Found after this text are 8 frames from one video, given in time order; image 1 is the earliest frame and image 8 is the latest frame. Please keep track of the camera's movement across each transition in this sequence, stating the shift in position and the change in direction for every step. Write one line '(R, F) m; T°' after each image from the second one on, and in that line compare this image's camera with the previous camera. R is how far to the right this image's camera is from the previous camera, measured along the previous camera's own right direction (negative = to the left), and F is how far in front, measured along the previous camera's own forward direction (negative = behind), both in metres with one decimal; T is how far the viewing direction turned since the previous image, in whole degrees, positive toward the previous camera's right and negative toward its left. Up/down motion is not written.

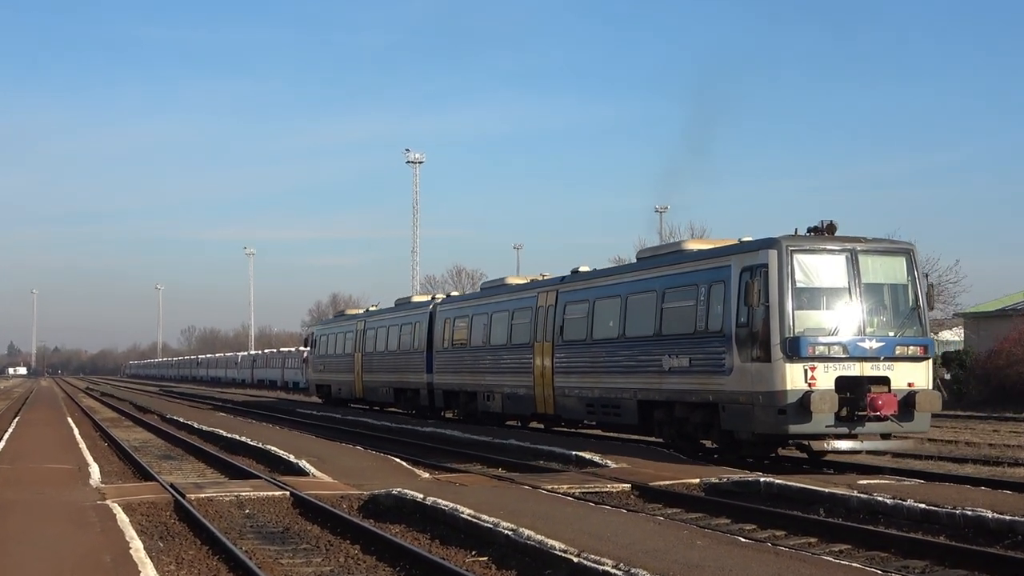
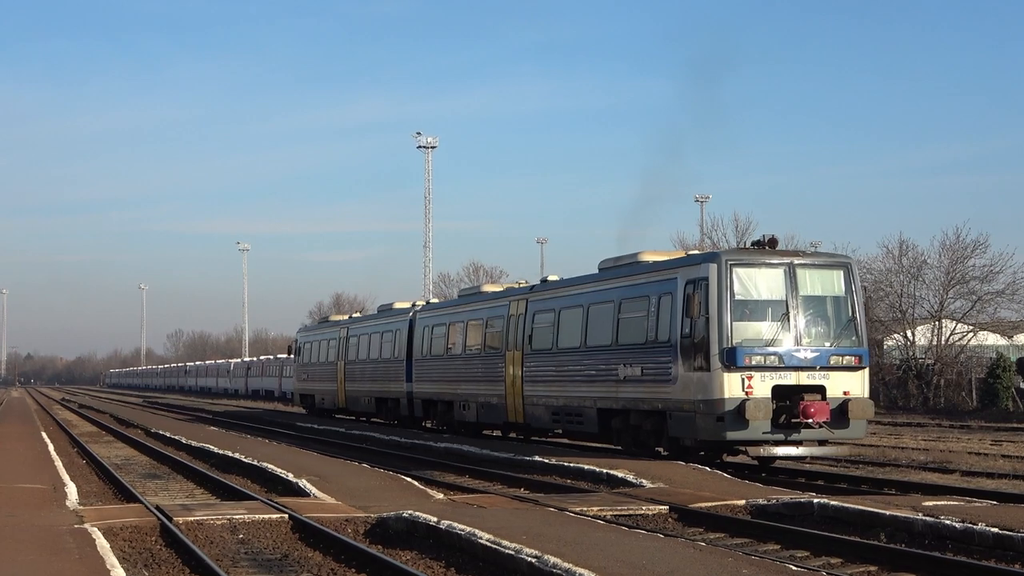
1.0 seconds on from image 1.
(-0.2, +1.7) m; 0°
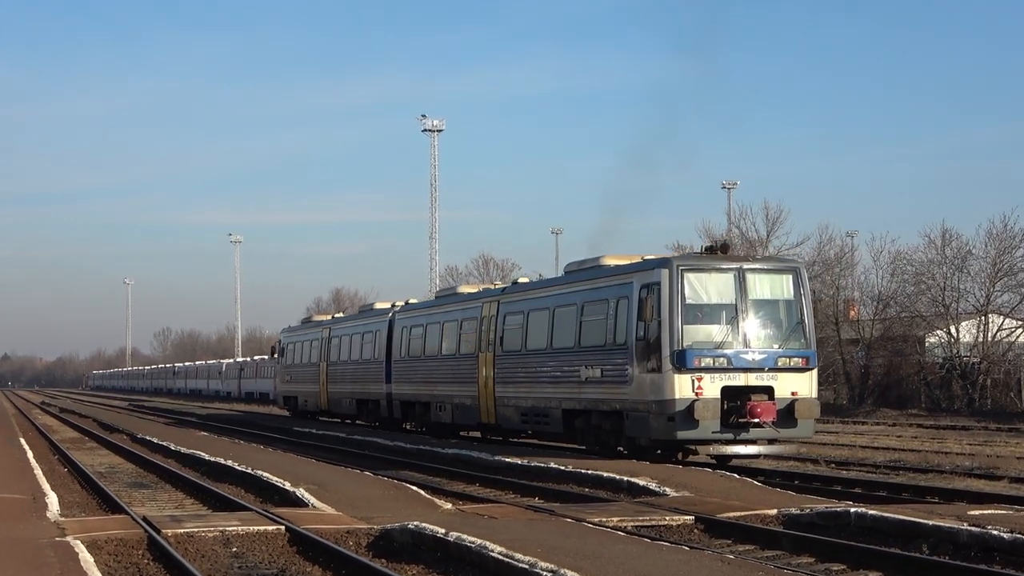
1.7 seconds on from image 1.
(-0.1, +1.0) m; 0°
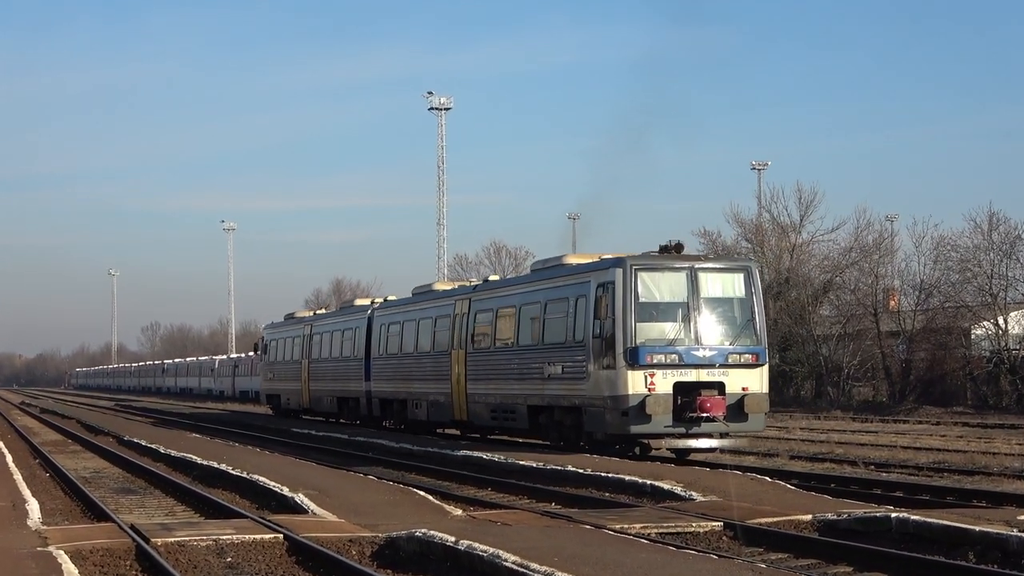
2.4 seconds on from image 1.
(-0.1, +1.0) m; 0°
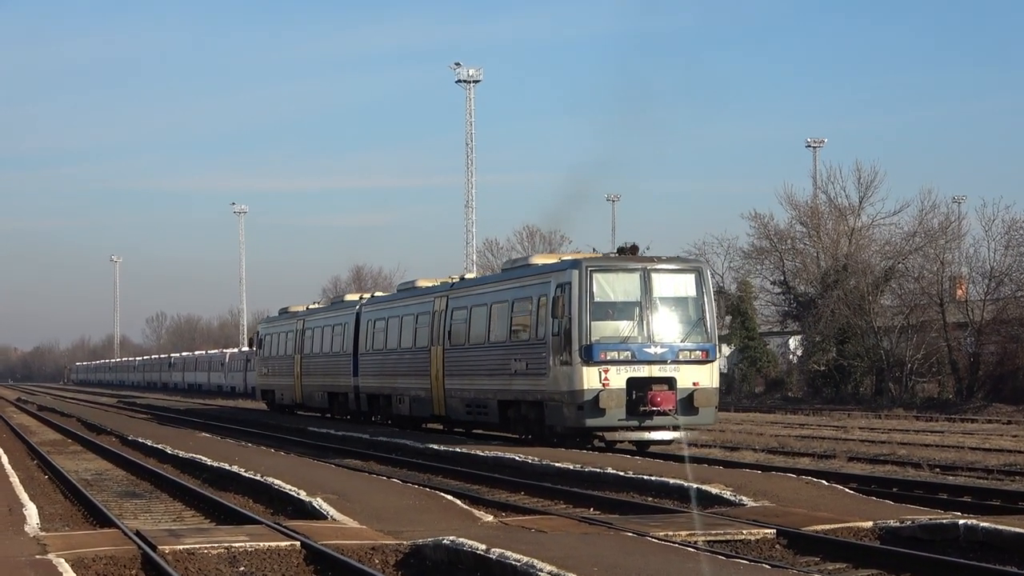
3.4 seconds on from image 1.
(-0.3, +1.0) m; 0°
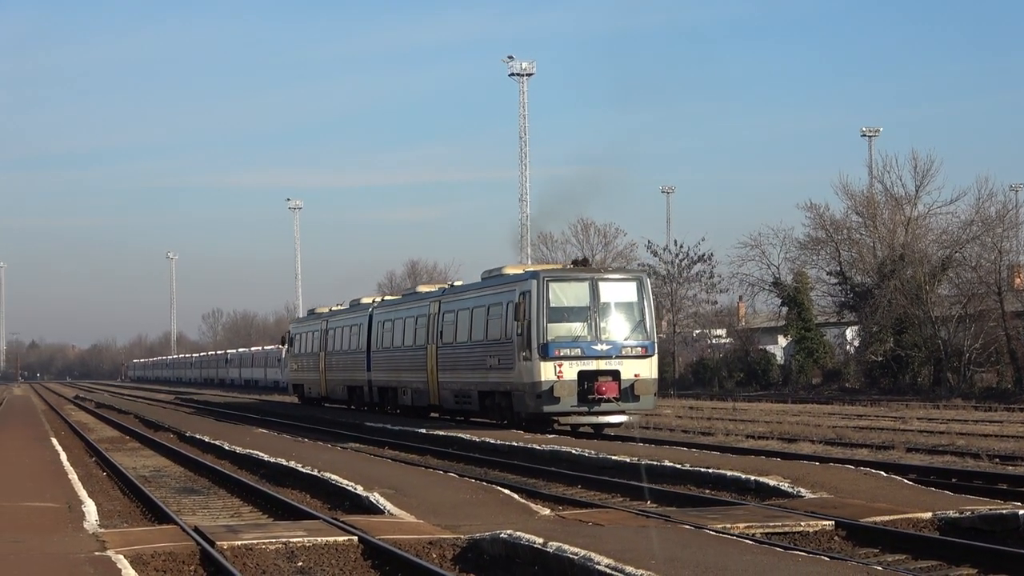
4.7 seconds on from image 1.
(-0.4, 0.0) m; -1°
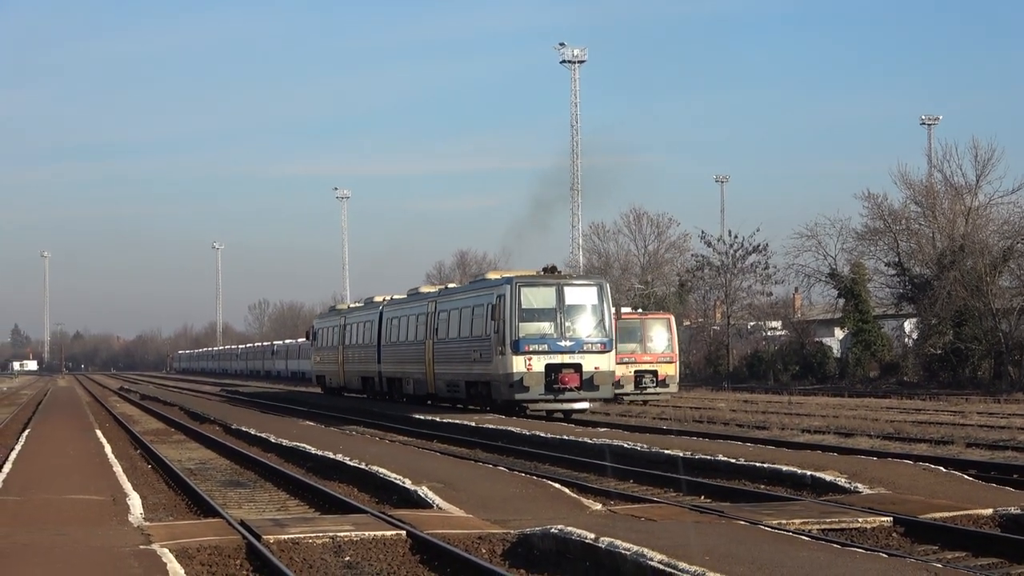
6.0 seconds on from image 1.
(-0.4, +0.2) m; -1°
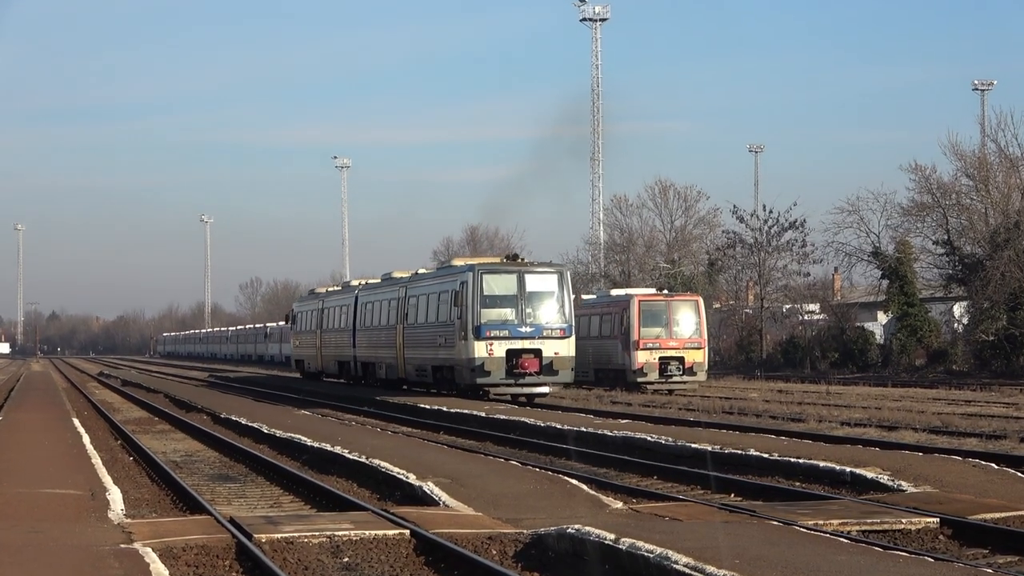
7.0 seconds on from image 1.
(-0.1, +0.9) m; 0°
